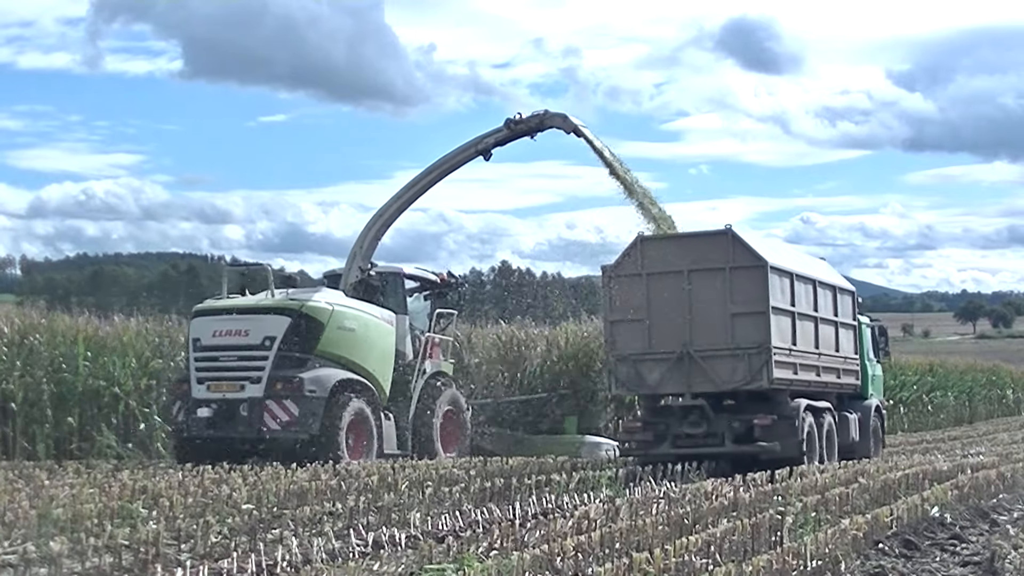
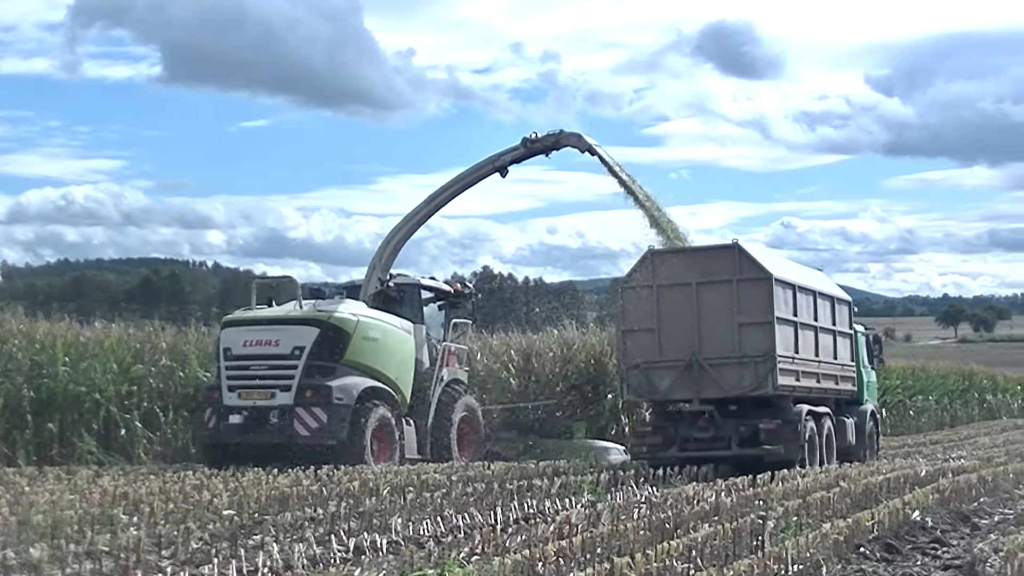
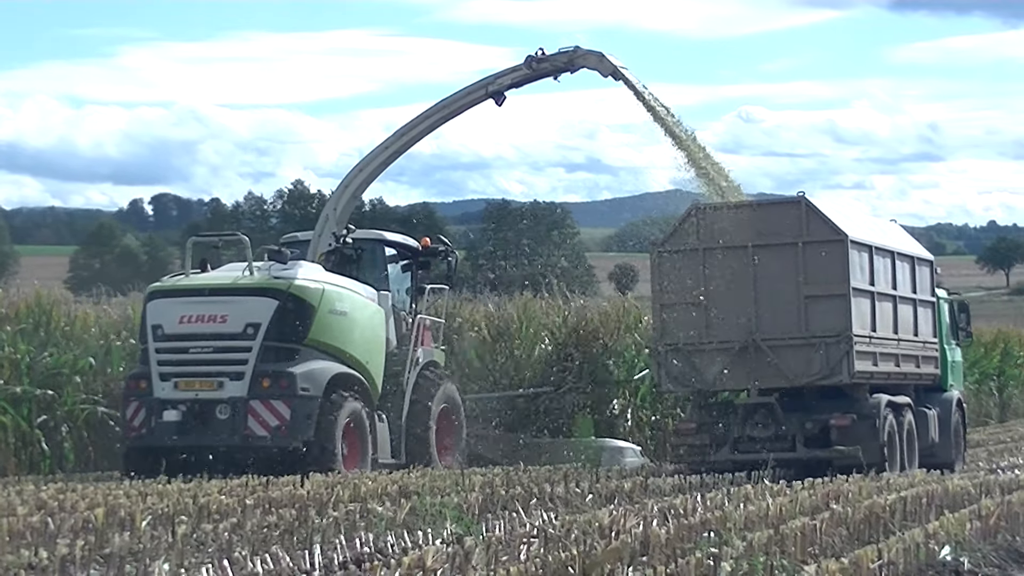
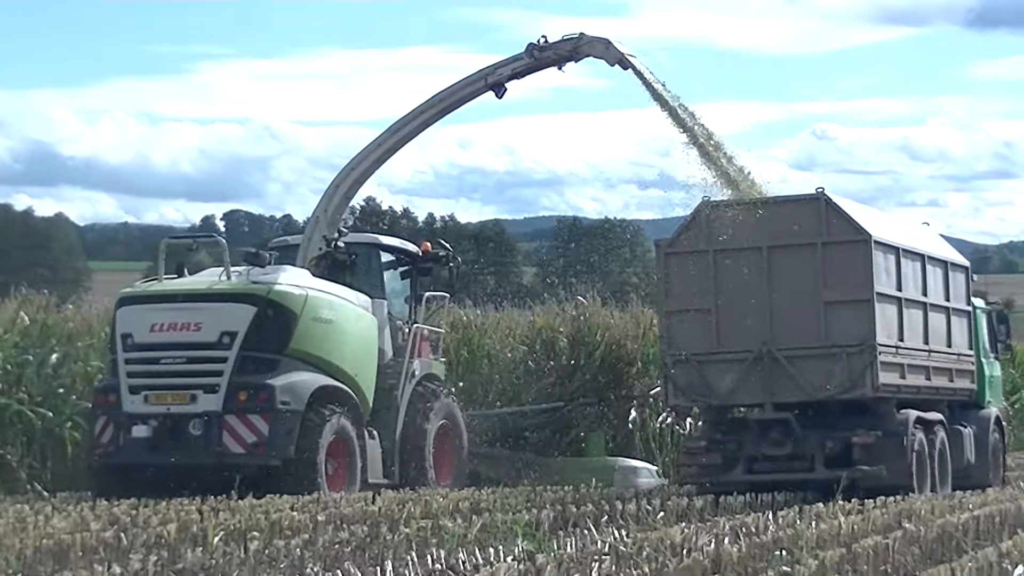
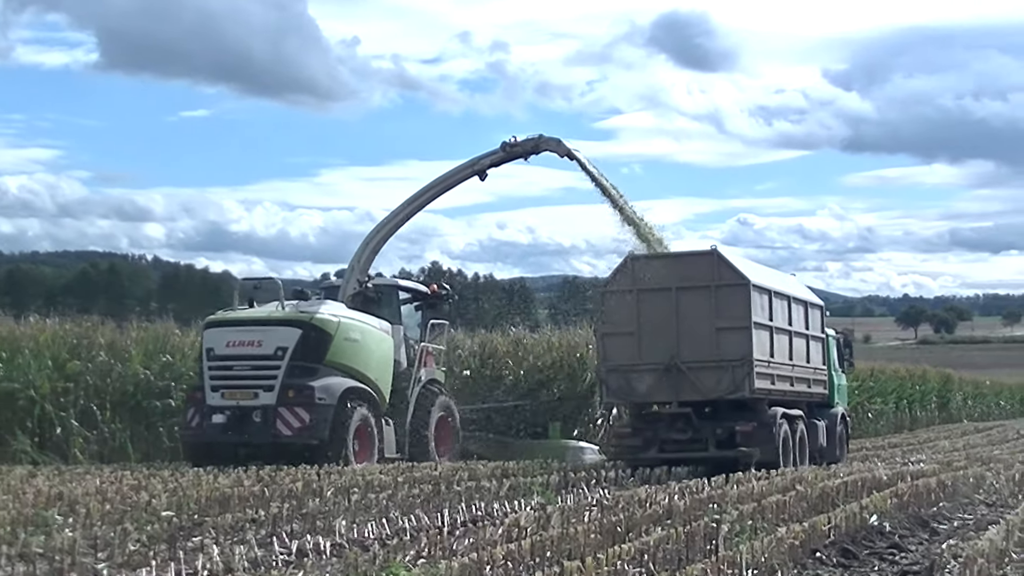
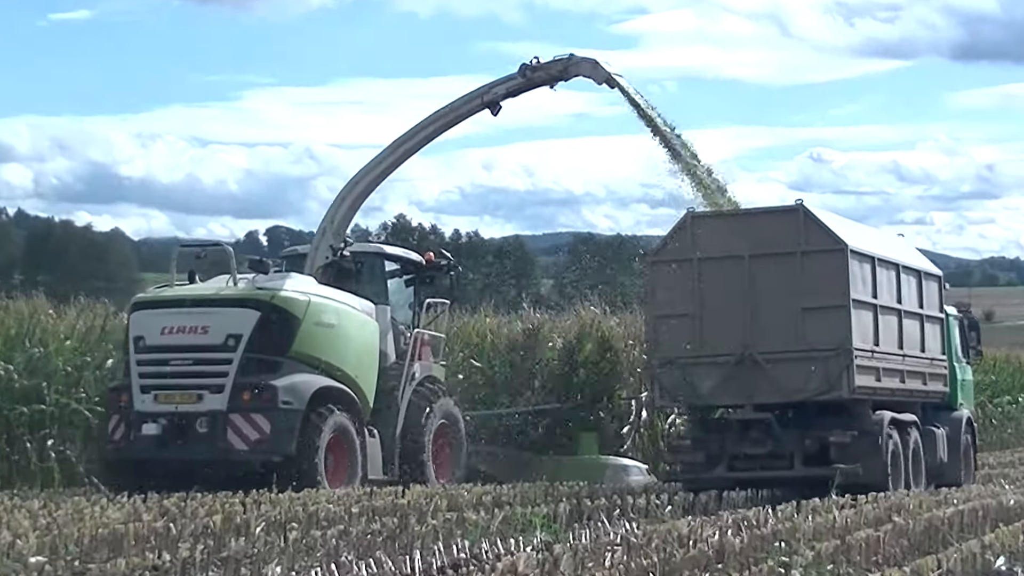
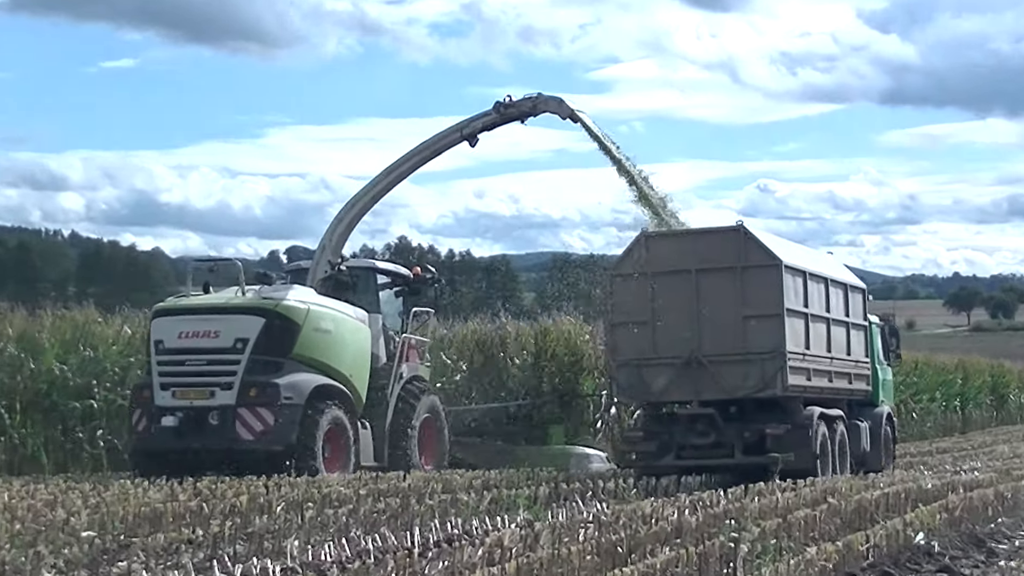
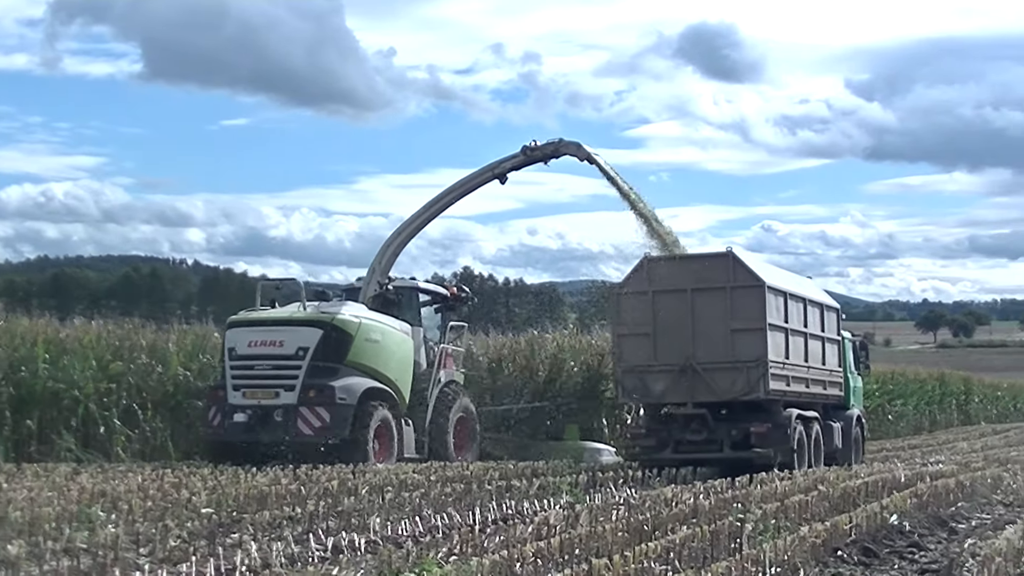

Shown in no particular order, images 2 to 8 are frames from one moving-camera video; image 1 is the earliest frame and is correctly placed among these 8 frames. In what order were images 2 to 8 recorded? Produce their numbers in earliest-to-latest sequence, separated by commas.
2, 8, 5, 7, 6, 4, 3
